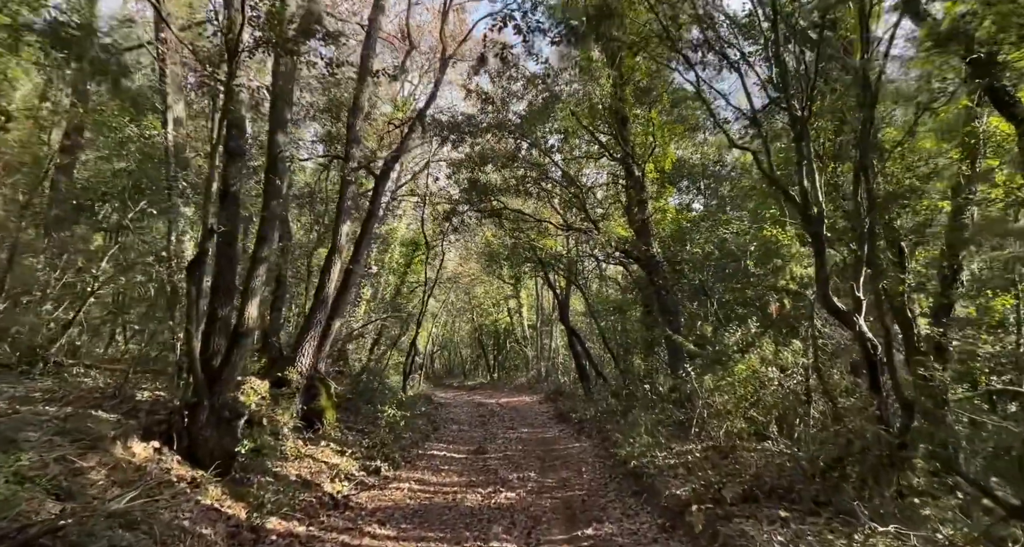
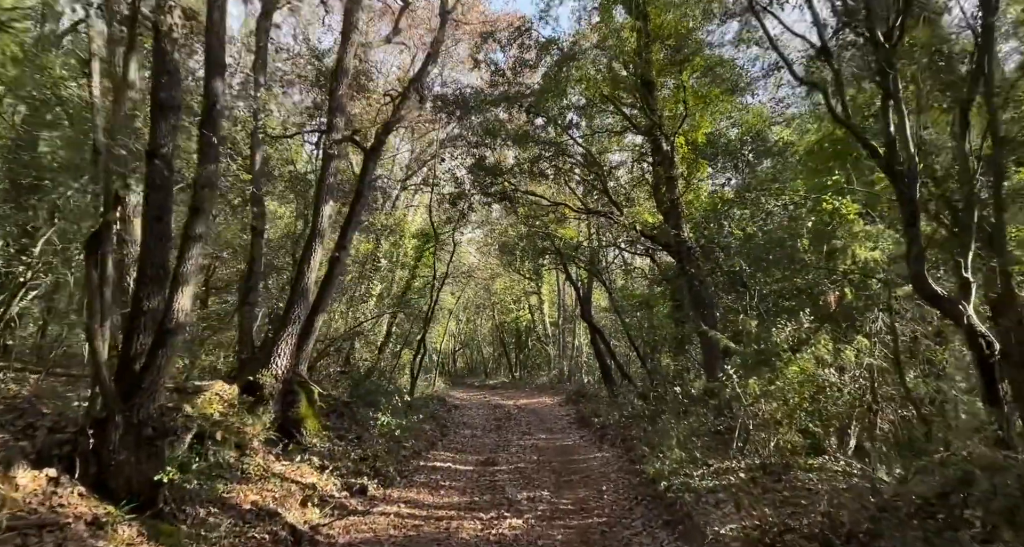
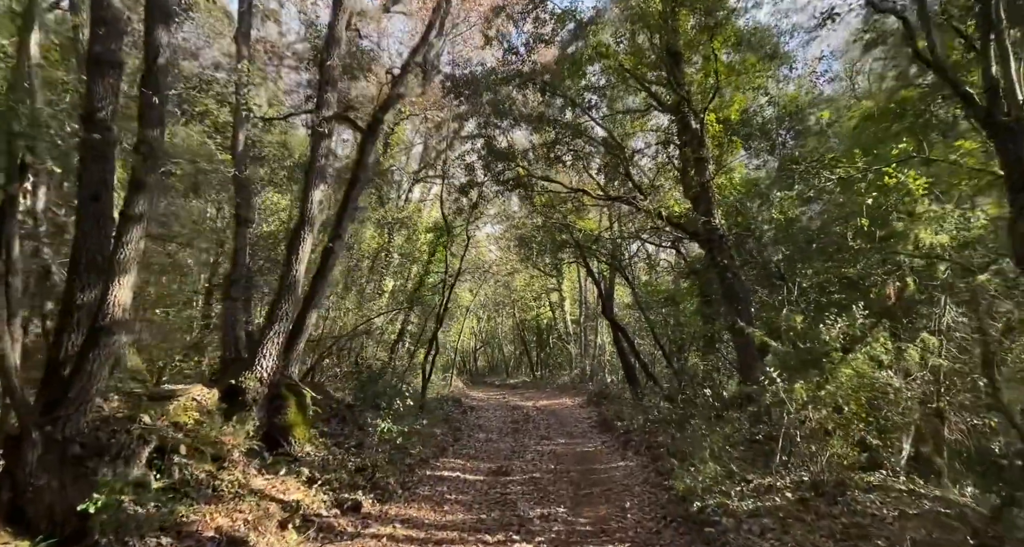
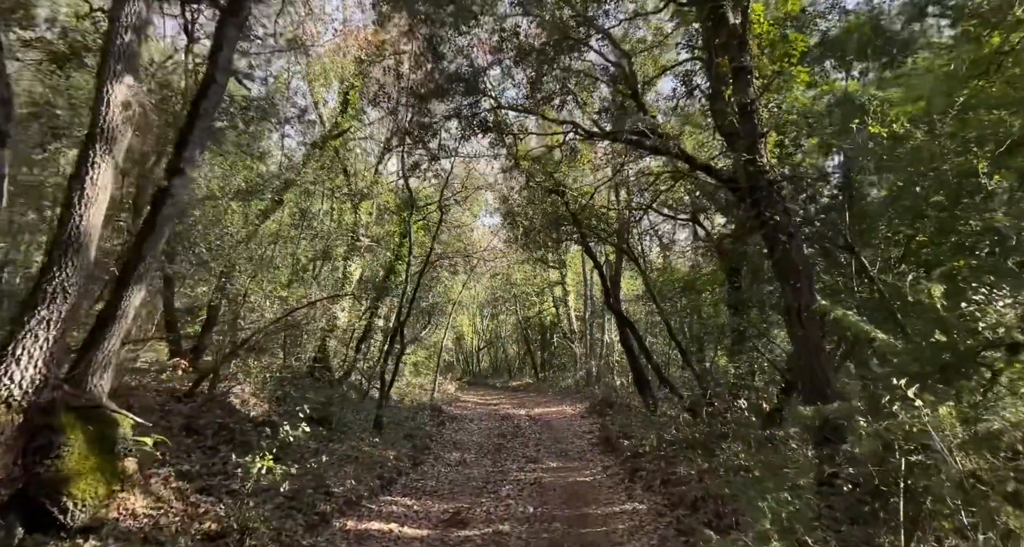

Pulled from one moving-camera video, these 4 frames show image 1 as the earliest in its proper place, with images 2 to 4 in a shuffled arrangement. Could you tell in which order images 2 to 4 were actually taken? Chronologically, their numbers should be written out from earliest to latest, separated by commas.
2, 3, 4
